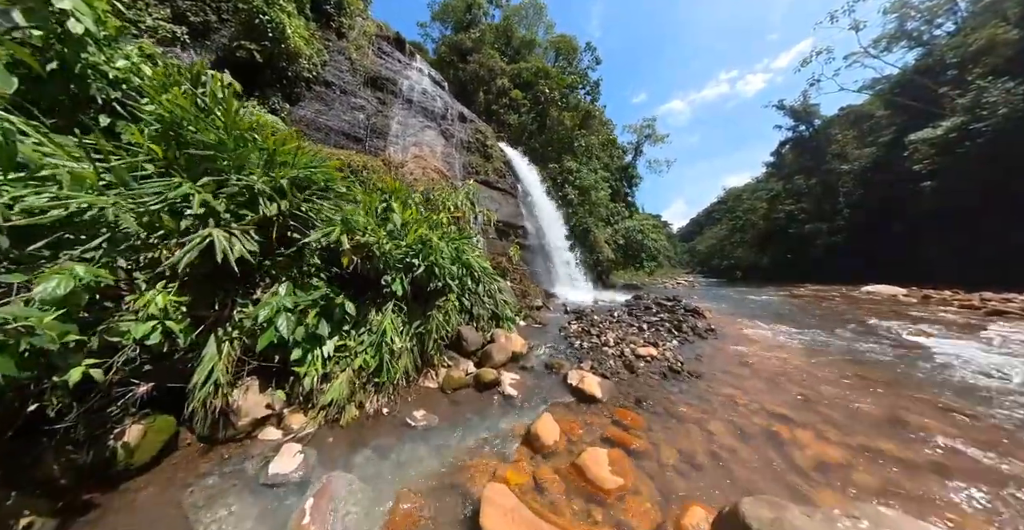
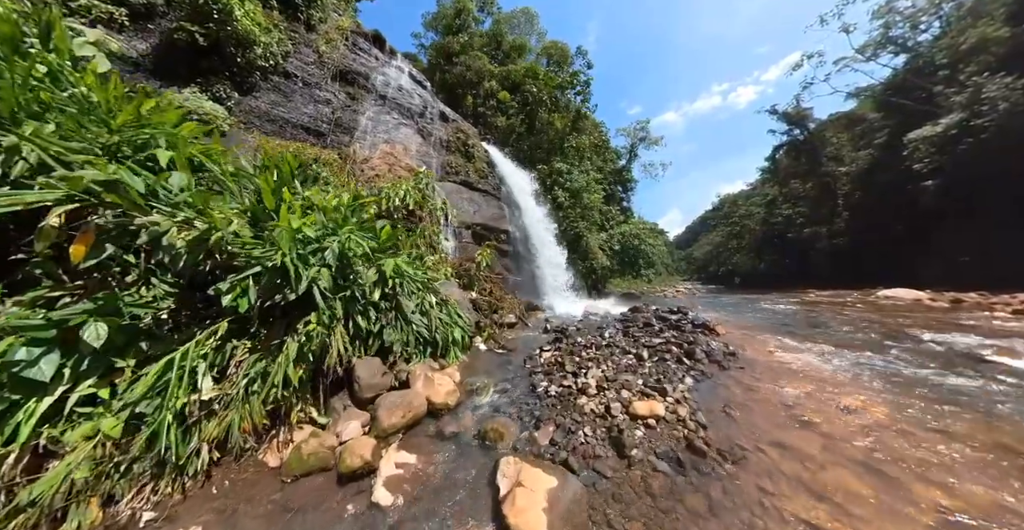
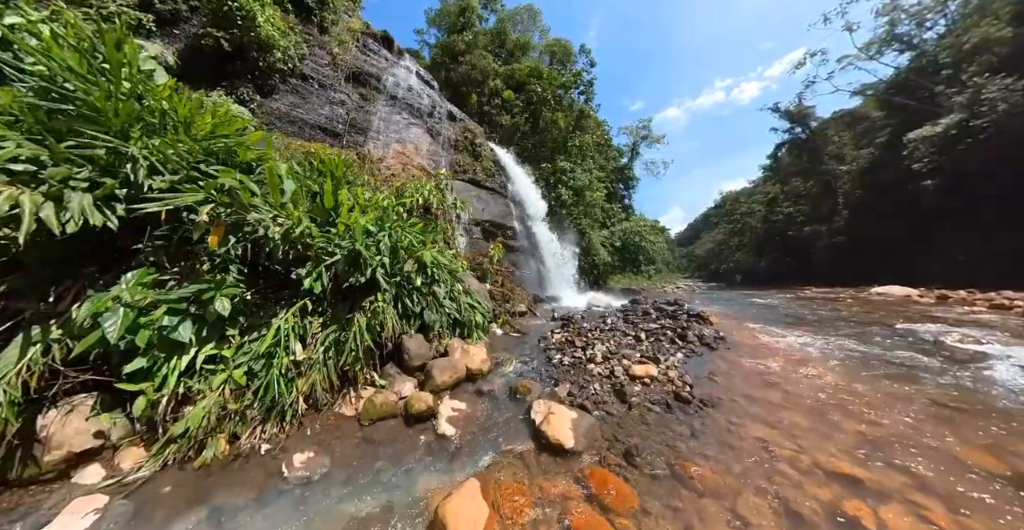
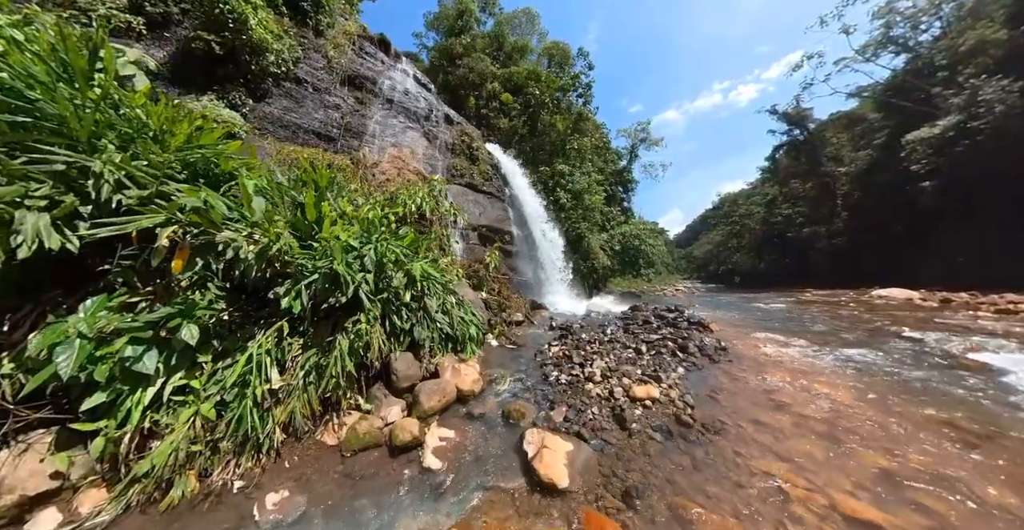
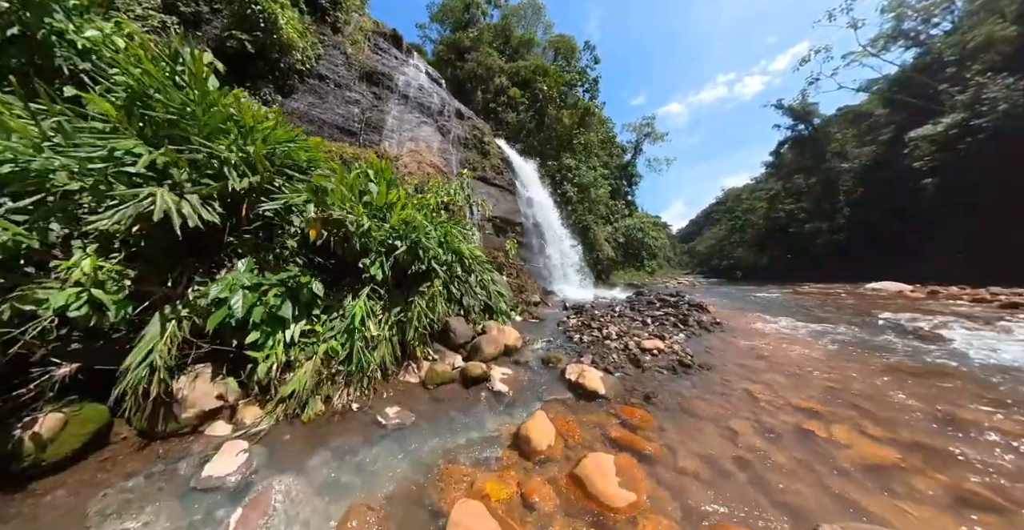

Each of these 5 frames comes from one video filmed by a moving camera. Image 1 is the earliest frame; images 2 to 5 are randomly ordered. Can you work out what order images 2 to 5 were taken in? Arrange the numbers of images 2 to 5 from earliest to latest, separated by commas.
5, 3, 4, 2
